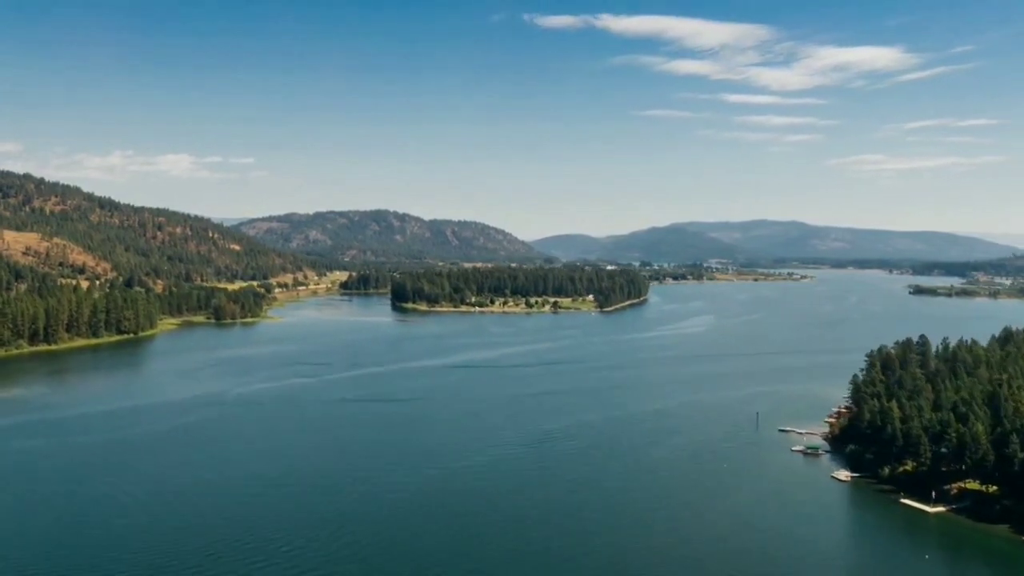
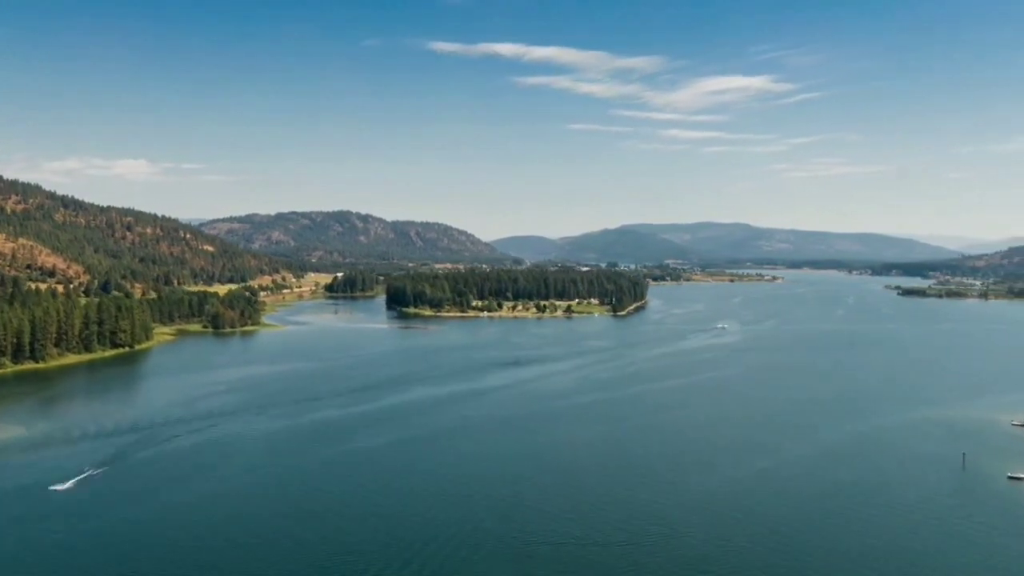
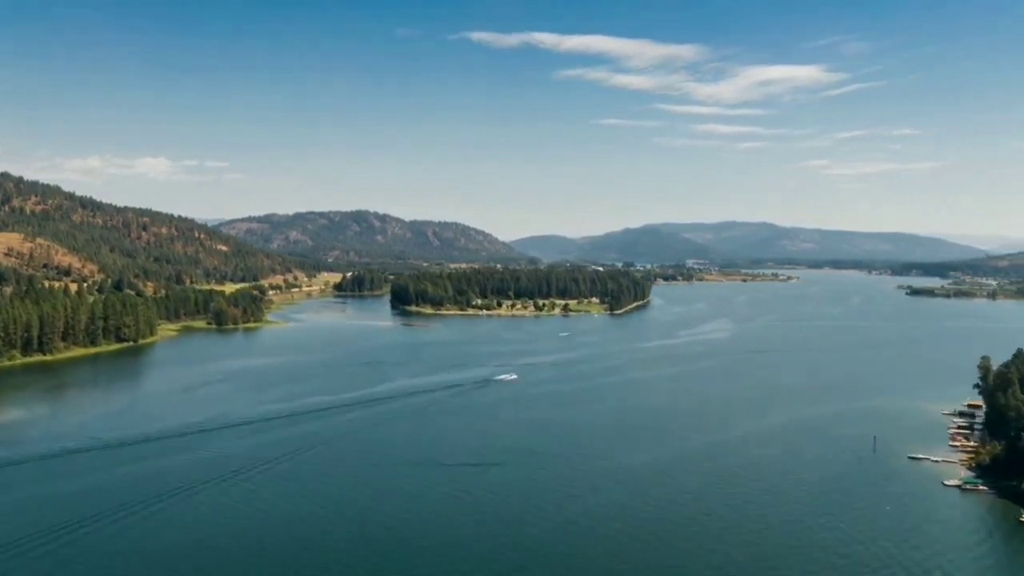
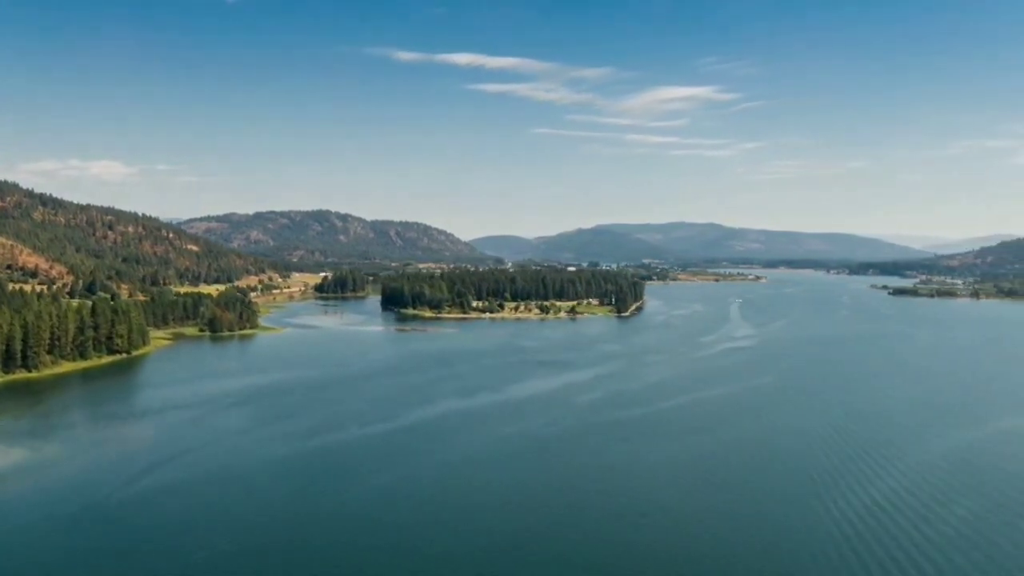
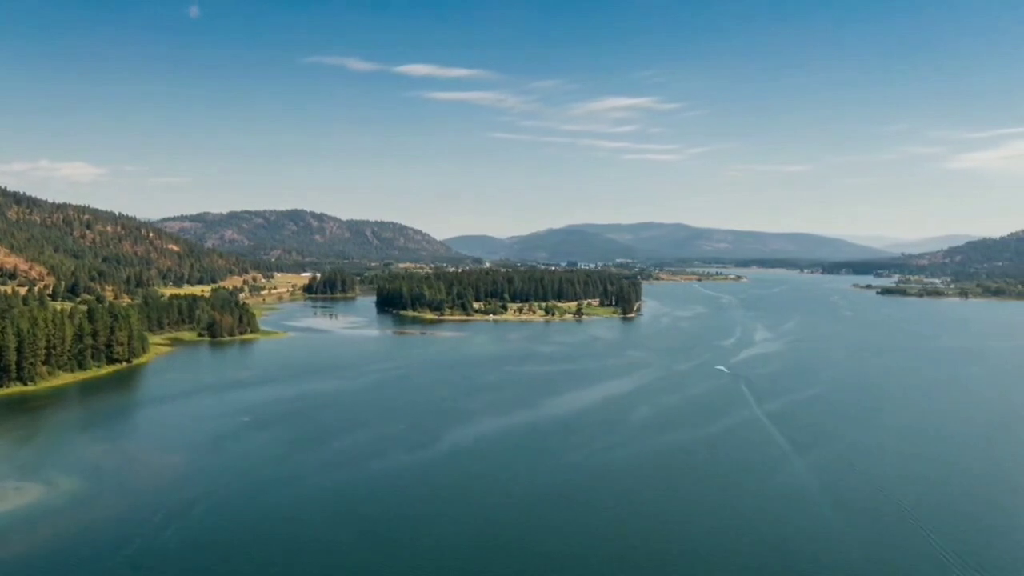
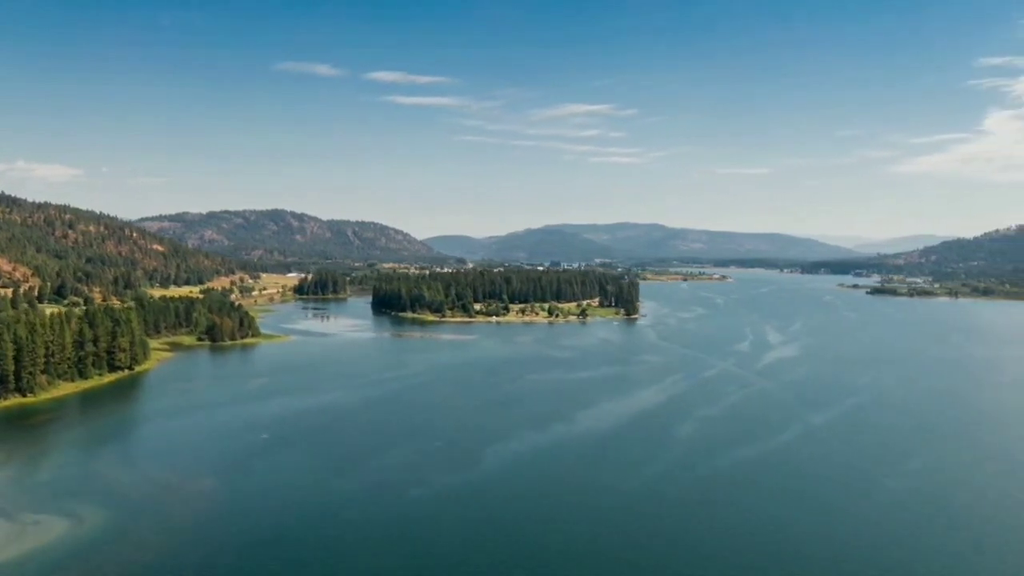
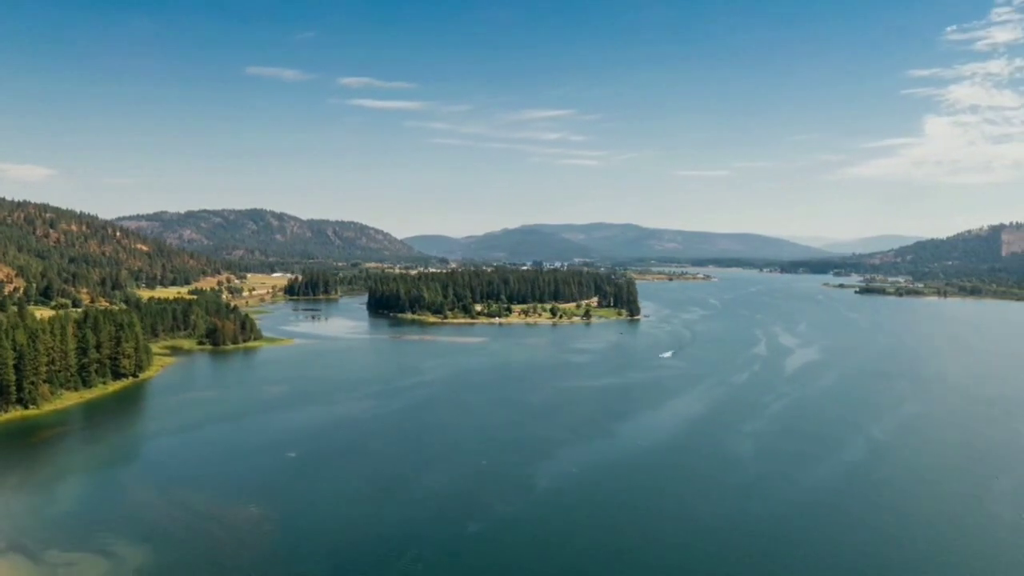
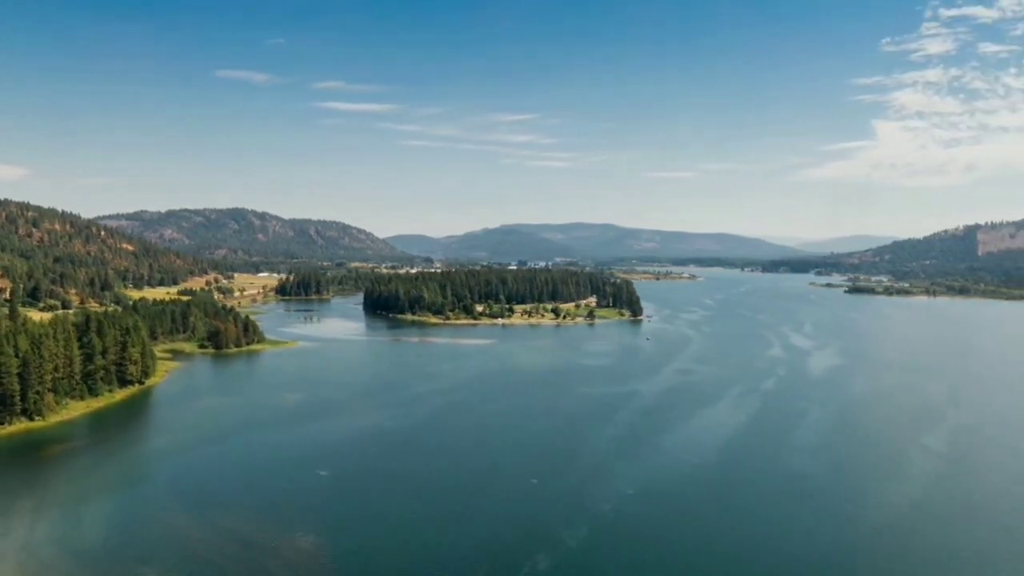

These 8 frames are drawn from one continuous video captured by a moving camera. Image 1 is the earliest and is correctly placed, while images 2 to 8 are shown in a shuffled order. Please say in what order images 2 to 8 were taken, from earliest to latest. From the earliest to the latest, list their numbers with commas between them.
3, 2, 4, 5, 6, 7, 8
